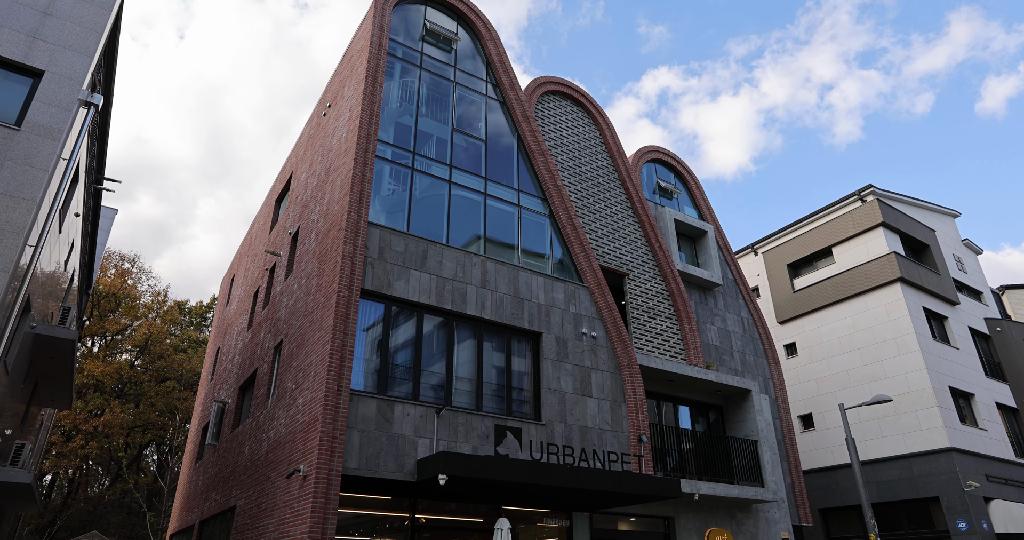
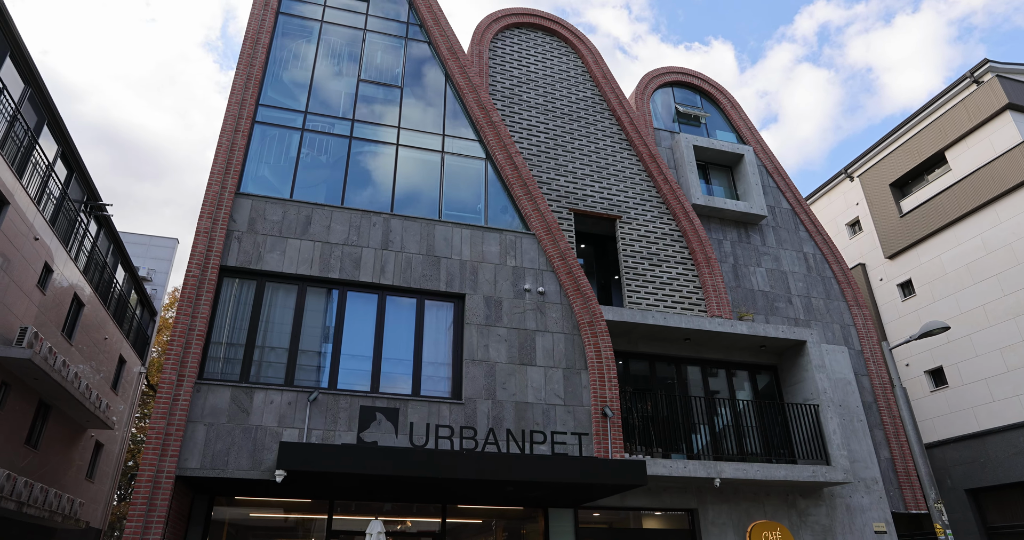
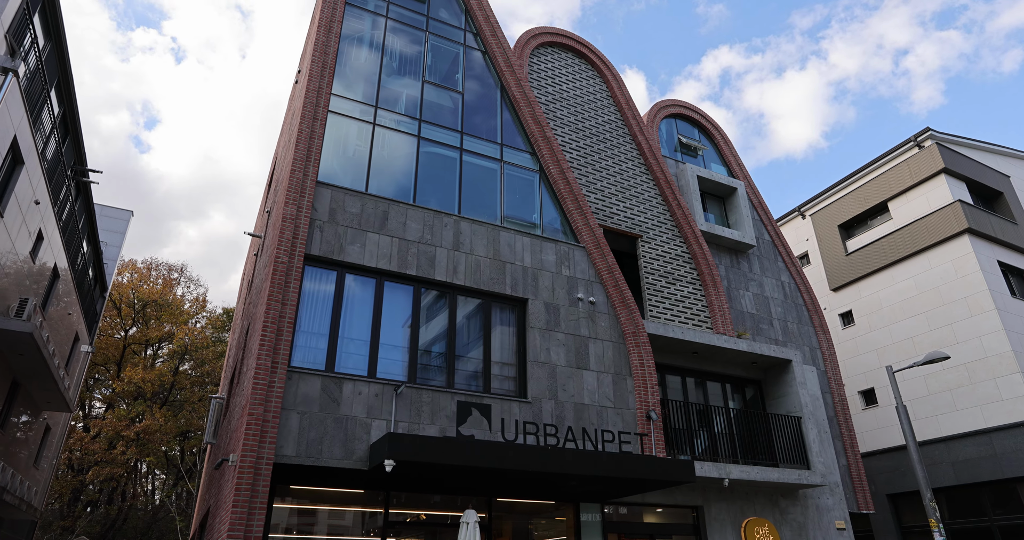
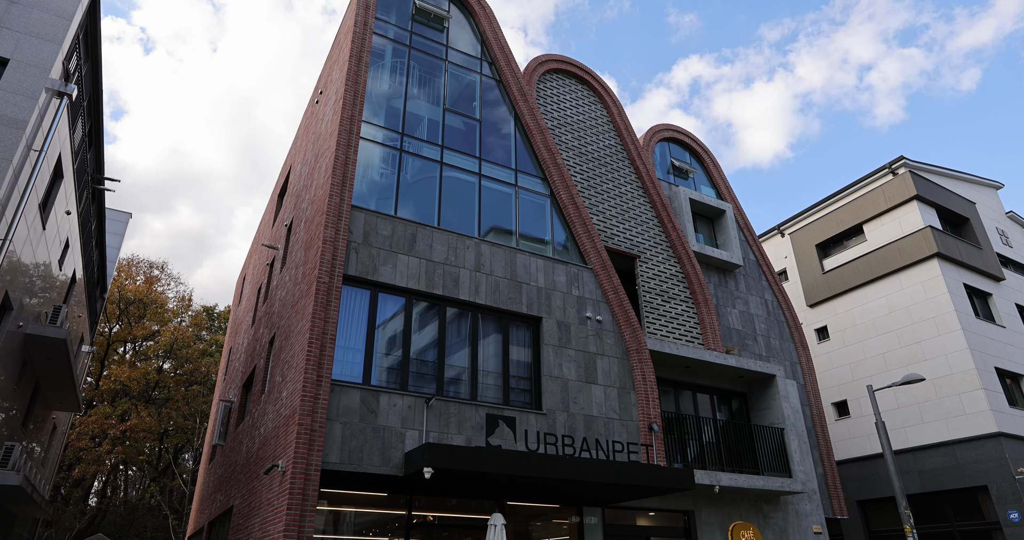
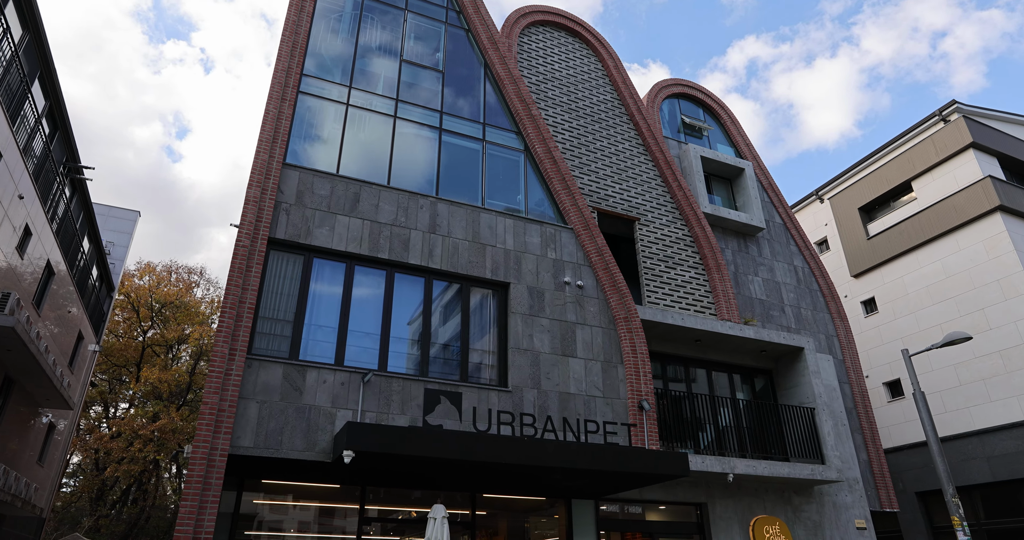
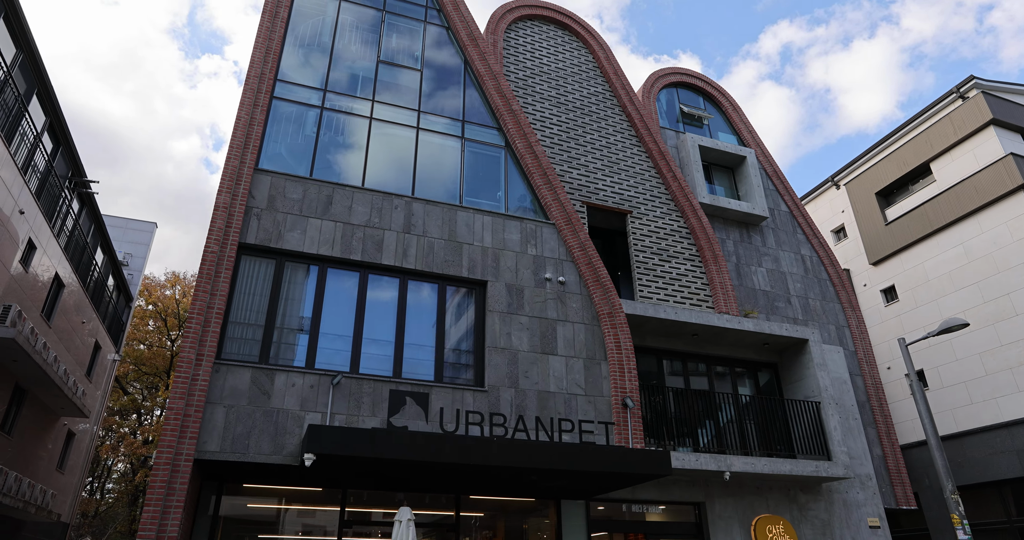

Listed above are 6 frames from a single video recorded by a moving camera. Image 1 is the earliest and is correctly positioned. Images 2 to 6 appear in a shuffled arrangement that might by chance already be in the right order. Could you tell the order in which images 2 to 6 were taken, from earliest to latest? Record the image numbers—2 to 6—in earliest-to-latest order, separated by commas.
4, 3, 5, 6, 2
